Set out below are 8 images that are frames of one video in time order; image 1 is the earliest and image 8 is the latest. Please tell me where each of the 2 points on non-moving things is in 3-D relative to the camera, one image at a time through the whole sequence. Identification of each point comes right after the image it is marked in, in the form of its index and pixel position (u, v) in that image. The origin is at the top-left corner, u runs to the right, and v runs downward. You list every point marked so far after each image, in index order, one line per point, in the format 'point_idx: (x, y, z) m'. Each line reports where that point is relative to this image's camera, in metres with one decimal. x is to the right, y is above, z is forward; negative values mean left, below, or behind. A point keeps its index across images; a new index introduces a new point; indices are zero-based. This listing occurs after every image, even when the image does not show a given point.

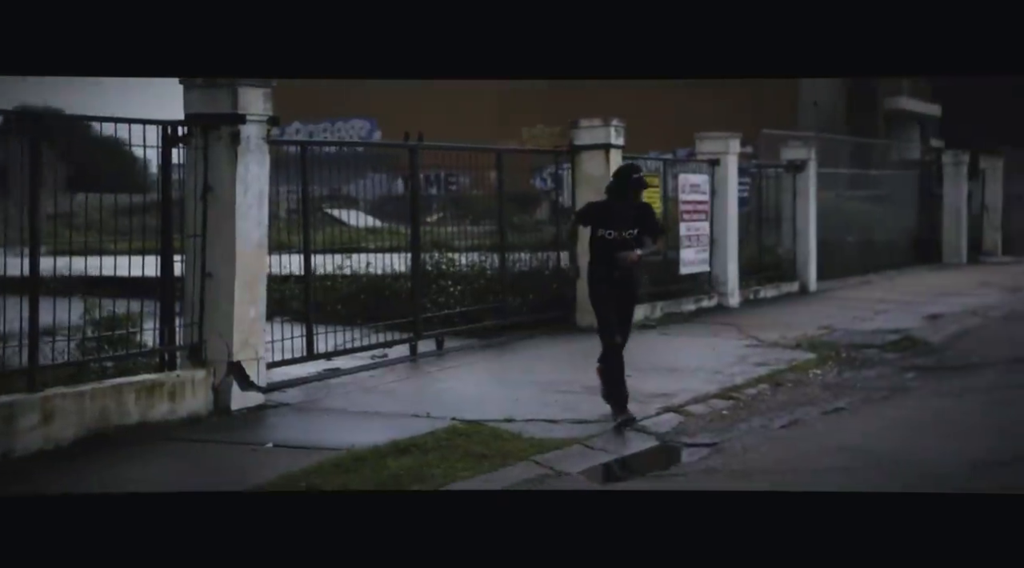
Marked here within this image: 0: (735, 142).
0: (+3.1, +2.0, +17.2) m
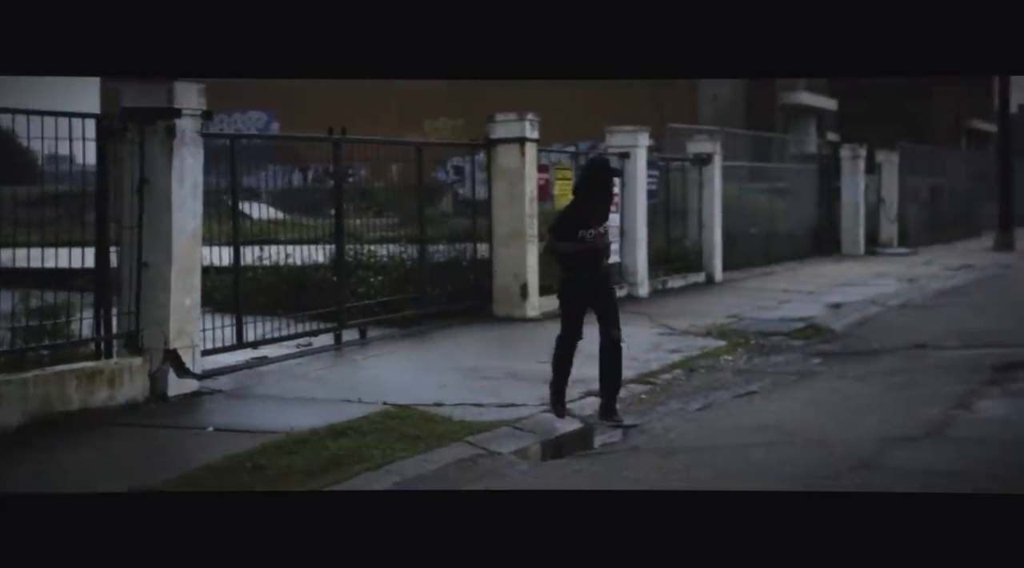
0: (+1.9, +2.2, +17.7) m
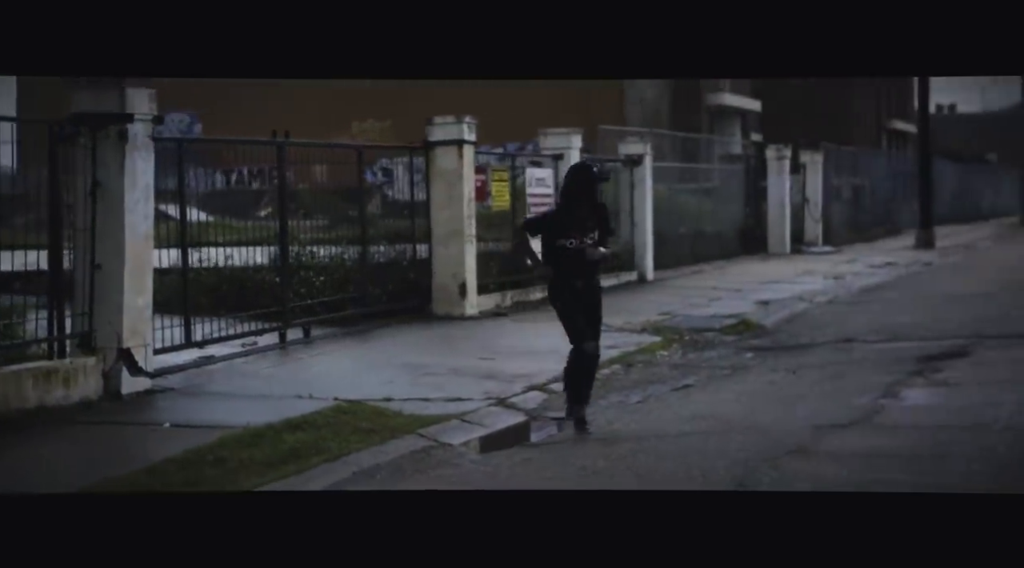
0: (+1.0, +2.2, +18.0) m
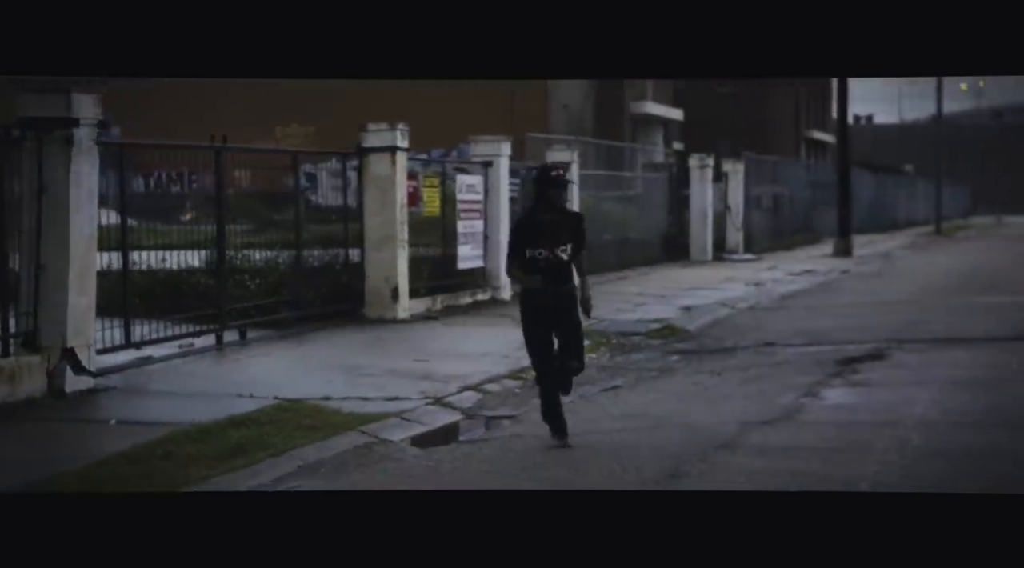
0: (-0.1, +2.1, +18.4) m
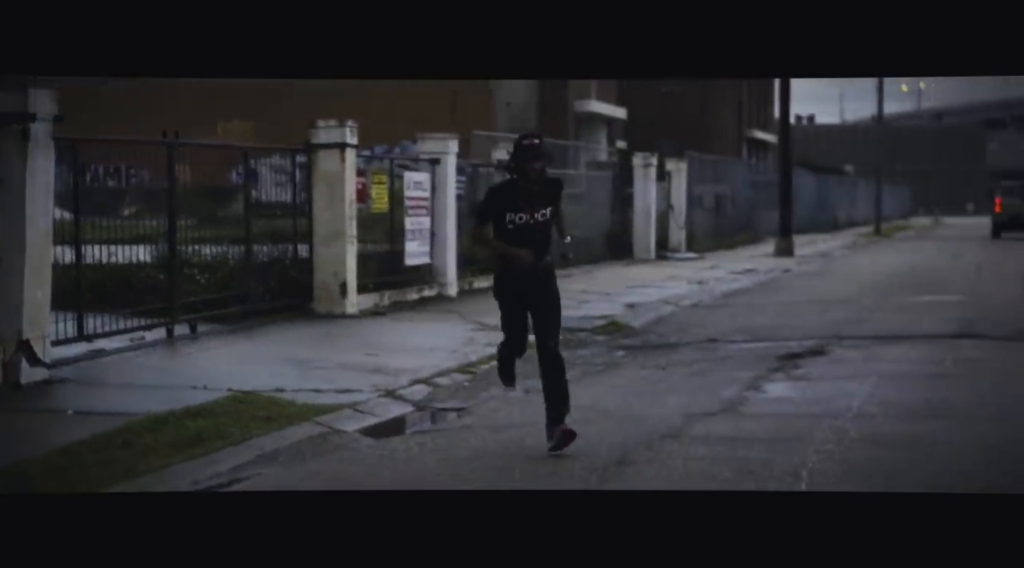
0: (-0.9, +2.2, +18.5) m
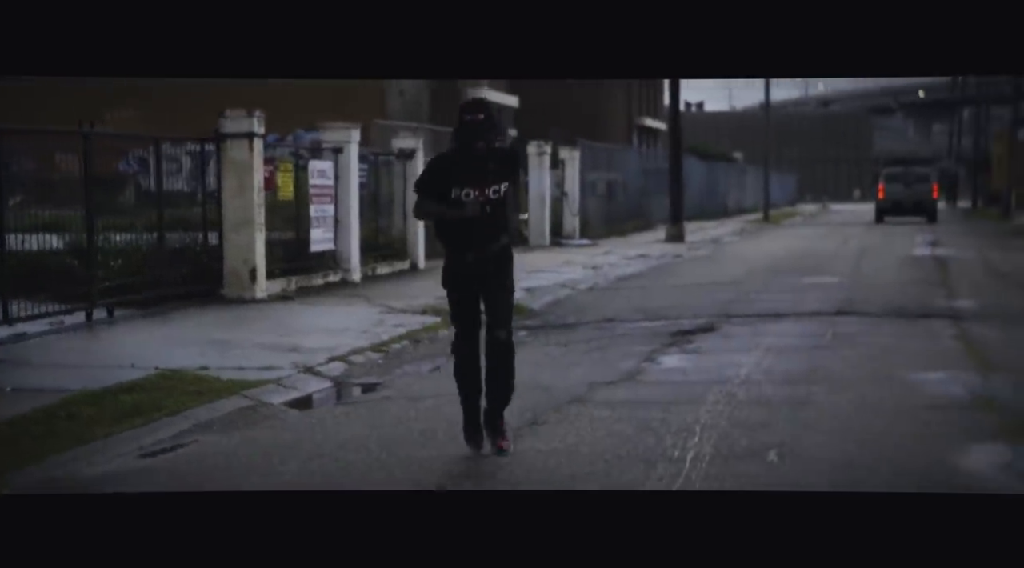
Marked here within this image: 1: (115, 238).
0: (-2.4, +2.4, +19.0) m
1: (-4.5, +0.5, +13.7) m
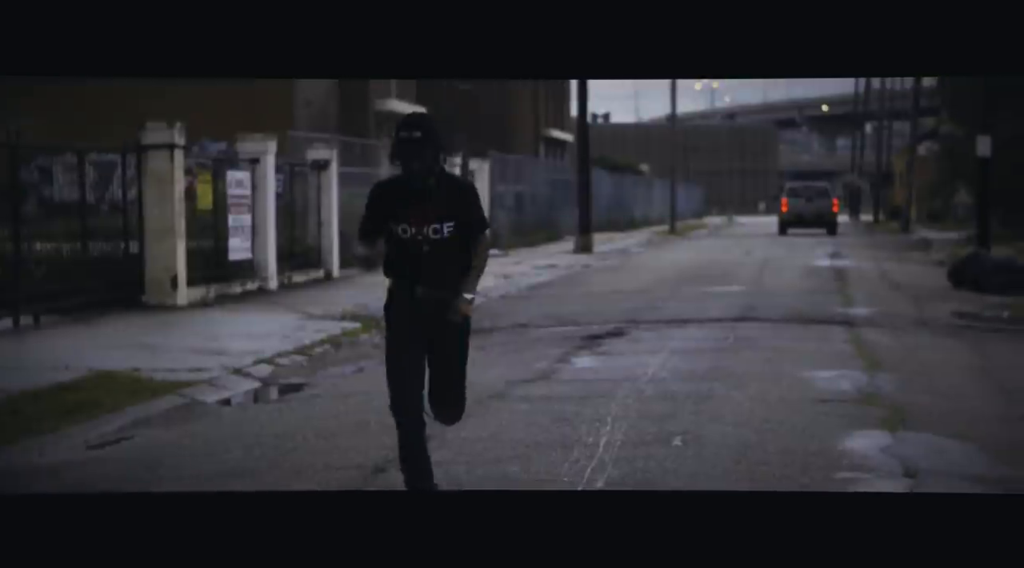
0: (-3.8, +2.3, +19.4) m
1: (-5.5, +0.5, +13.9) m
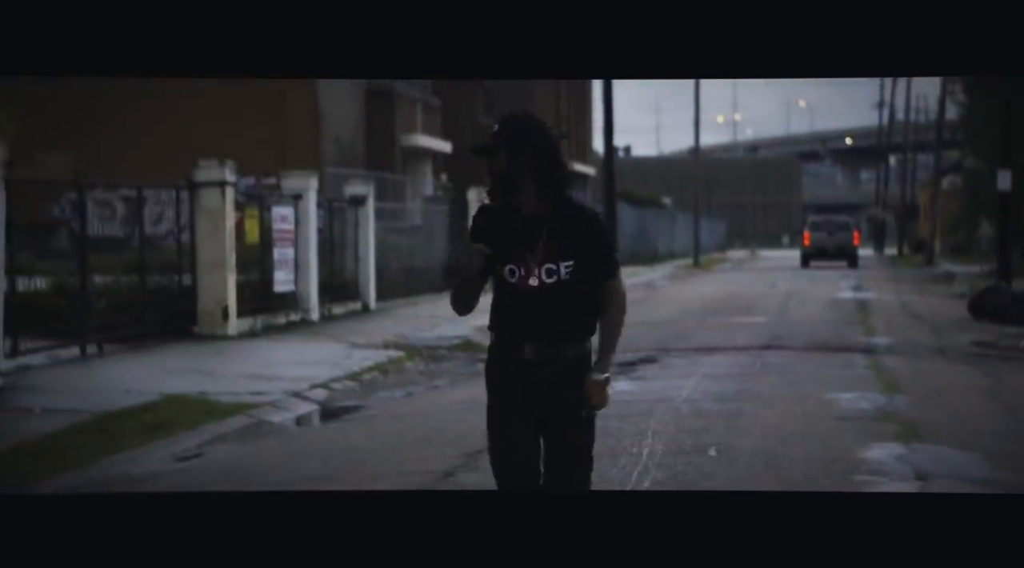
0: (-3.2, +1.8, +20.2) m
1: (-5.0, +0.1, +14.7) m
